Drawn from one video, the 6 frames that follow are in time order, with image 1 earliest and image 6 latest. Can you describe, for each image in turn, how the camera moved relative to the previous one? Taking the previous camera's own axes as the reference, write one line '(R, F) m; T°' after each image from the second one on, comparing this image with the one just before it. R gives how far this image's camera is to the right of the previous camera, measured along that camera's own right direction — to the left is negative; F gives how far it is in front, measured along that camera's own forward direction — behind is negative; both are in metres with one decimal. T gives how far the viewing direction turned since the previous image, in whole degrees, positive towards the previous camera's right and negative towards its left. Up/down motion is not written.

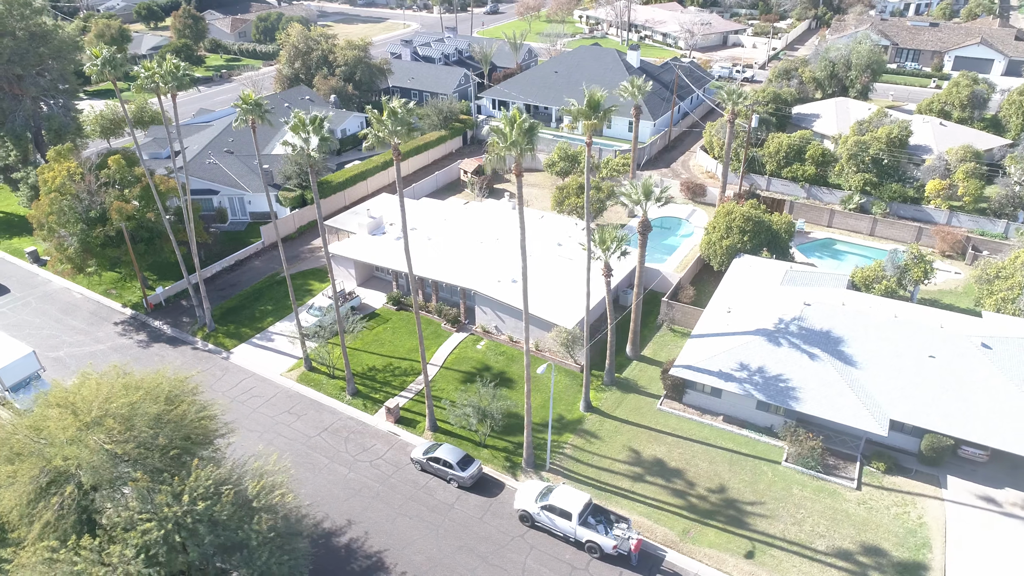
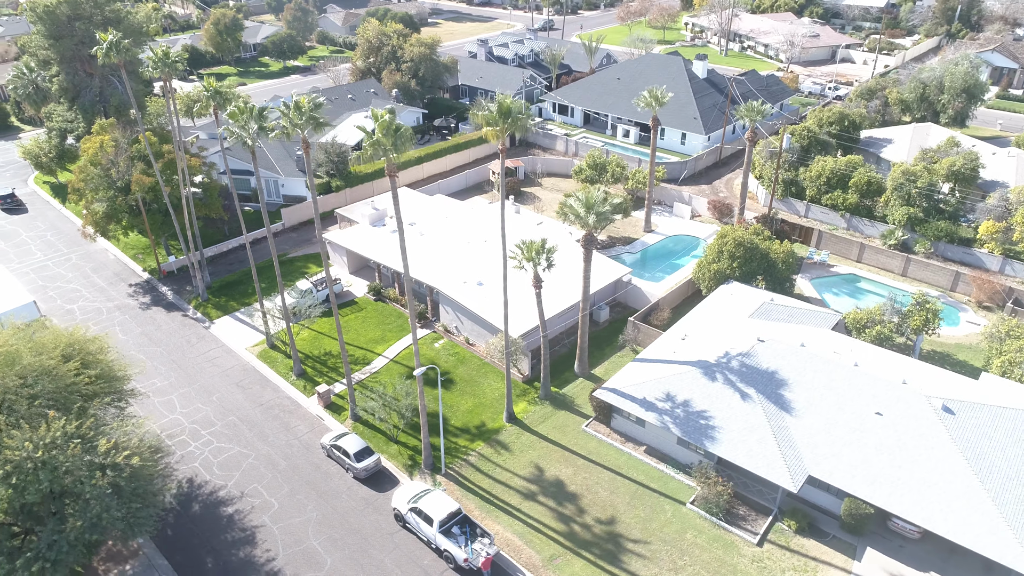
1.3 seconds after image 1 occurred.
(+8.7, +1.0) m; -10°
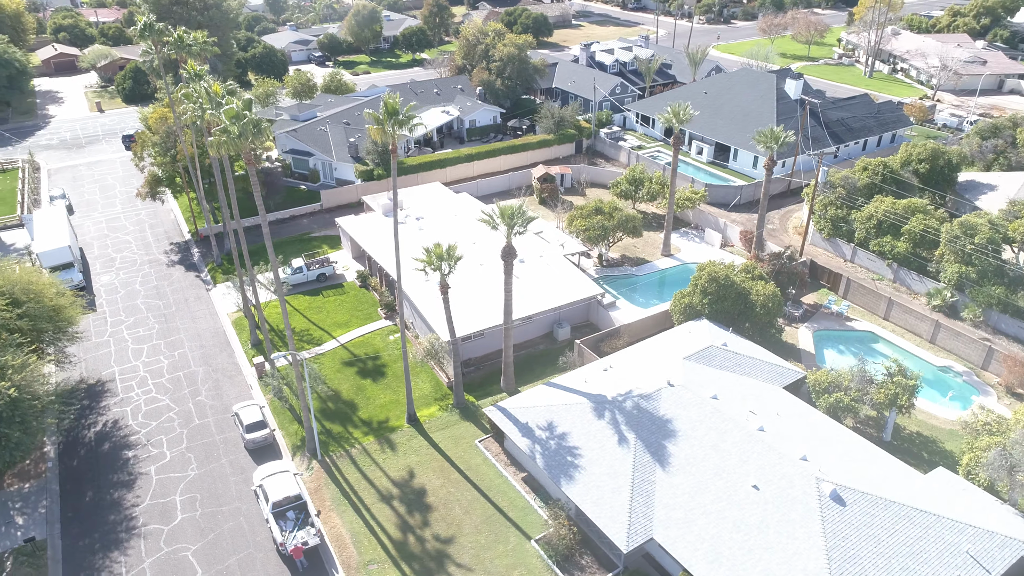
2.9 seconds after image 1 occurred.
(+11.1, +1.9) m; -14°
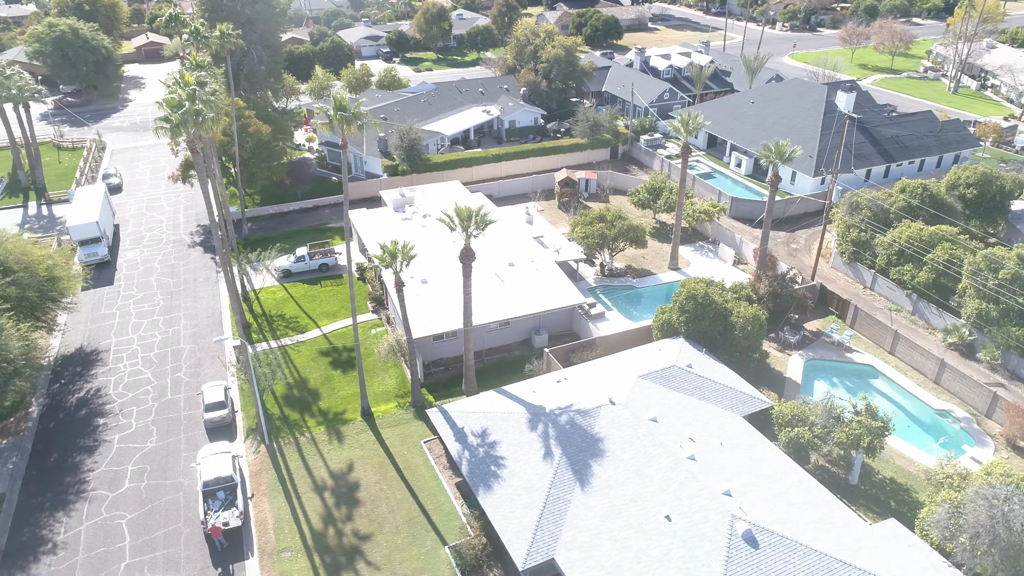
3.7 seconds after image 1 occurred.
(+5.7, +0.8) m; -7°
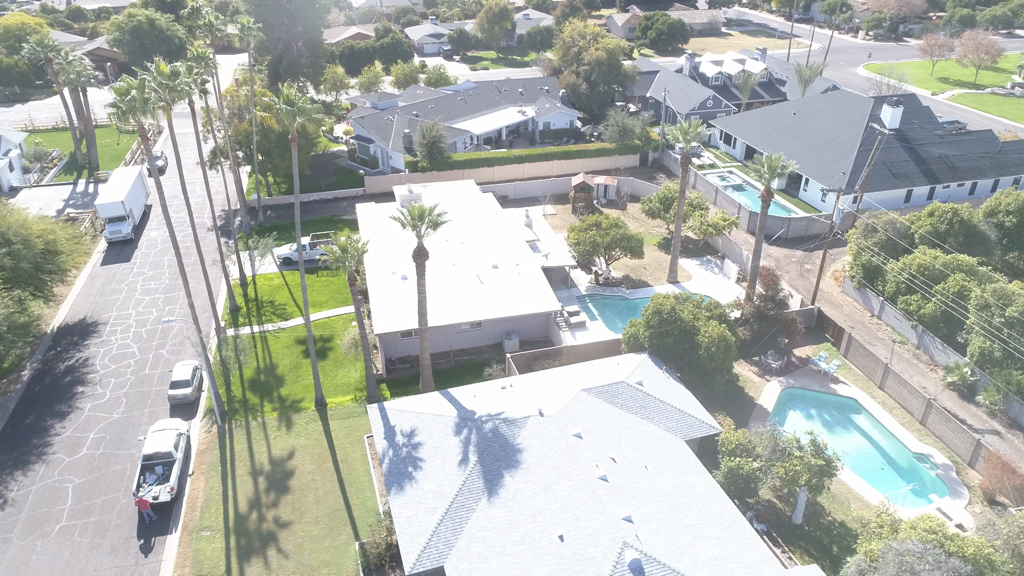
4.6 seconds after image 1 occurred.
(+5.7, +0.7) m; -7°
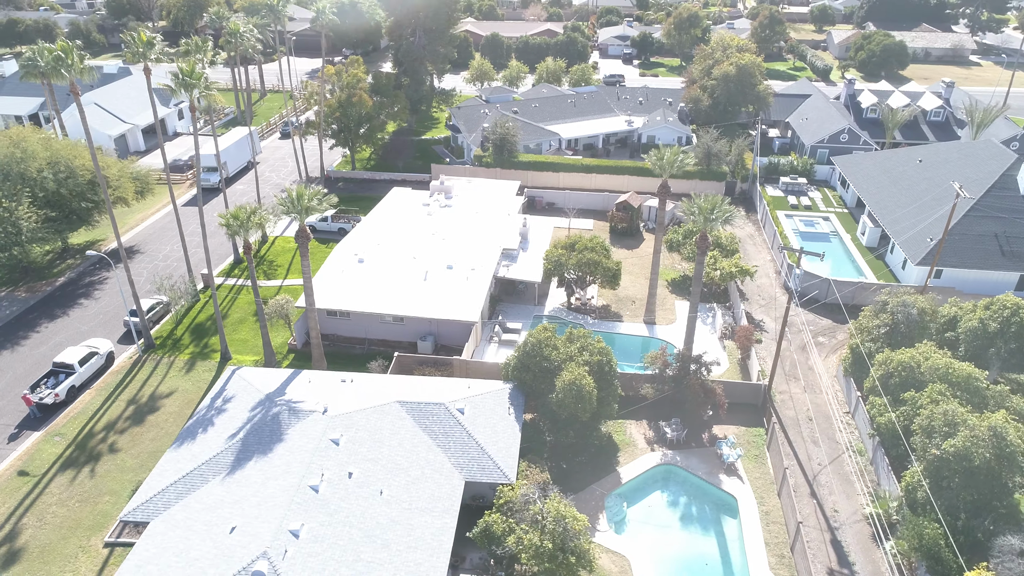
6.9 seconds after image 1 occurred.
(+15.8, +4.1) m; -20°
